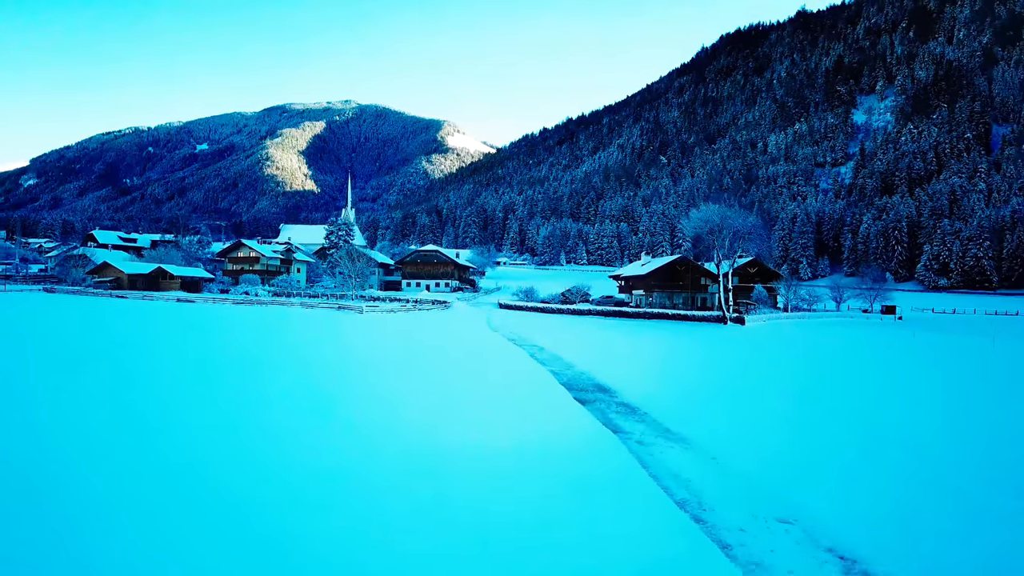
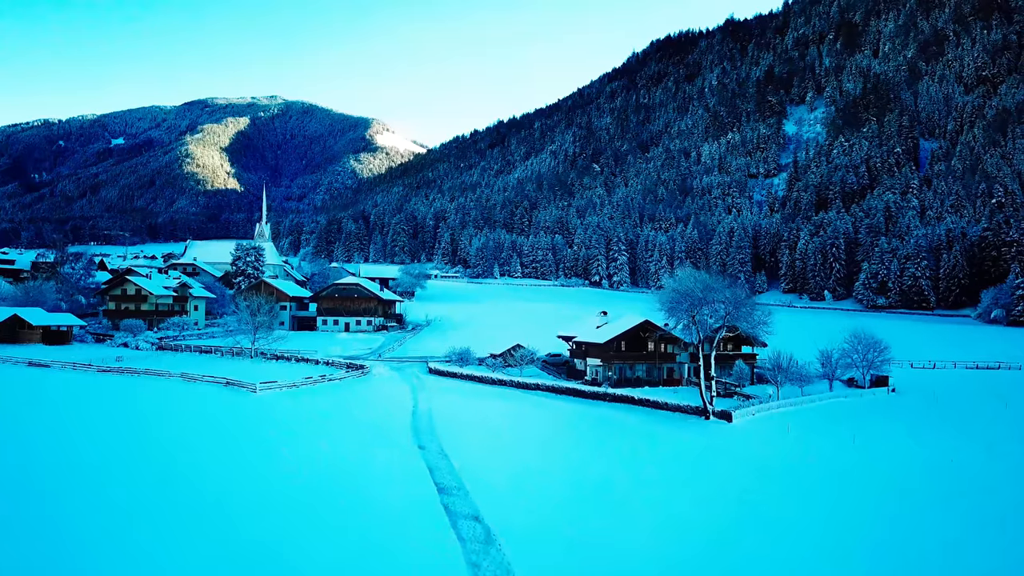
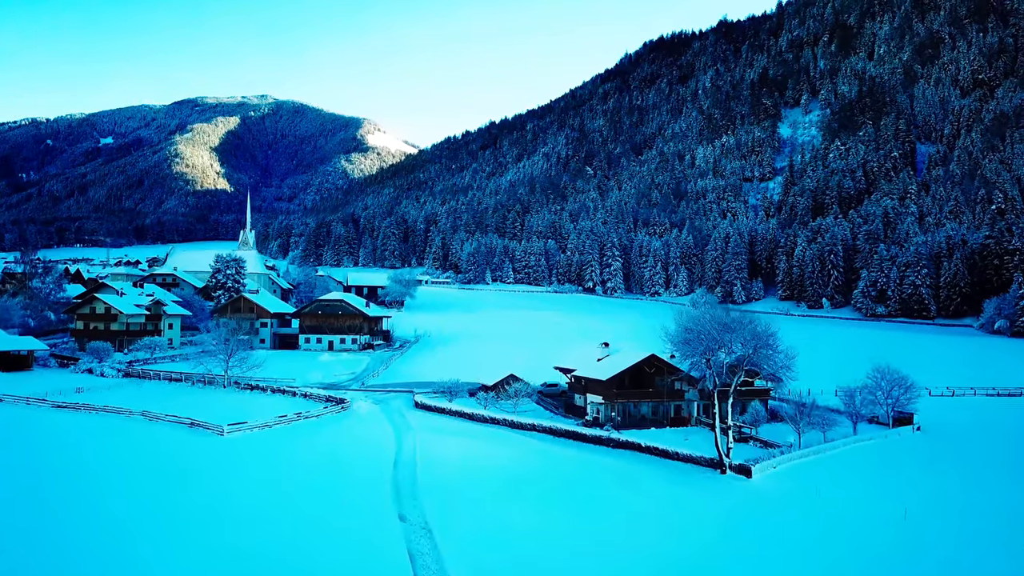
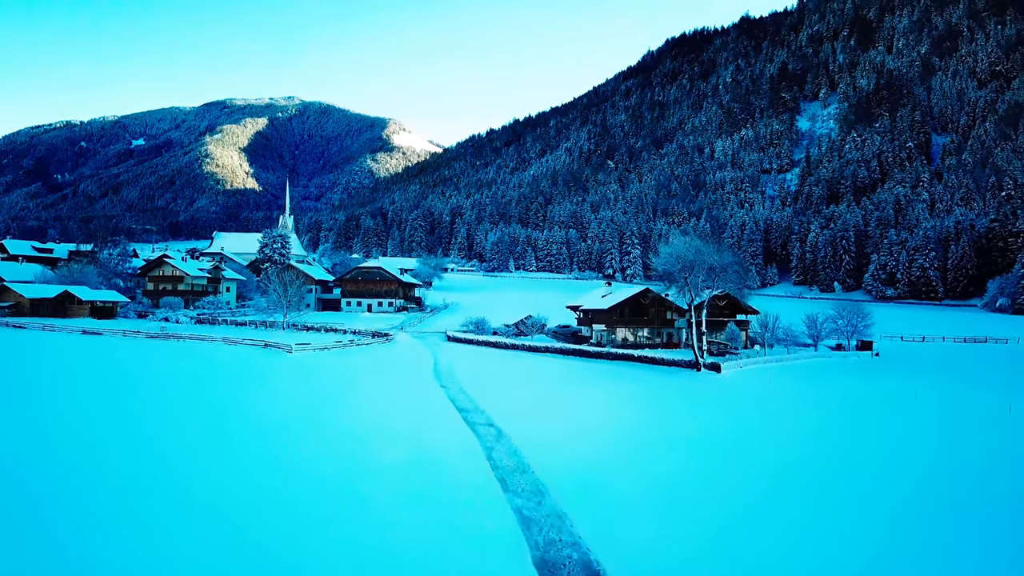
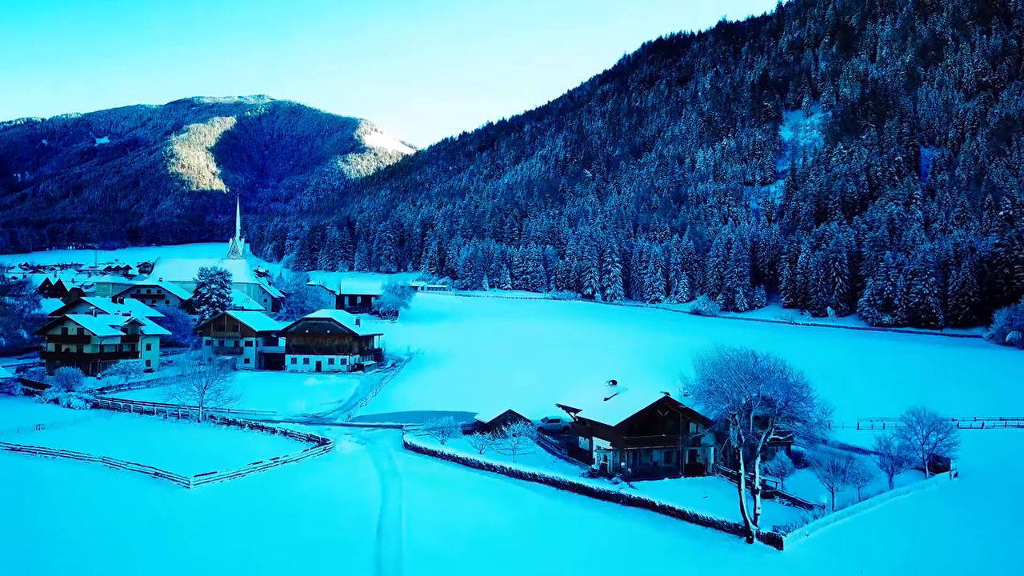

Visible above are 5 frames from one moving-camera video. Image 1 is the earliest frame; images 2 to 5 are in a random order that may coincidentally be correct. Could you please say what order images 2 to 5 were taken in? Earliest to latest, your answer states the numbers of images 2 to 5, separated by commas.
4, 2, 3, 5
